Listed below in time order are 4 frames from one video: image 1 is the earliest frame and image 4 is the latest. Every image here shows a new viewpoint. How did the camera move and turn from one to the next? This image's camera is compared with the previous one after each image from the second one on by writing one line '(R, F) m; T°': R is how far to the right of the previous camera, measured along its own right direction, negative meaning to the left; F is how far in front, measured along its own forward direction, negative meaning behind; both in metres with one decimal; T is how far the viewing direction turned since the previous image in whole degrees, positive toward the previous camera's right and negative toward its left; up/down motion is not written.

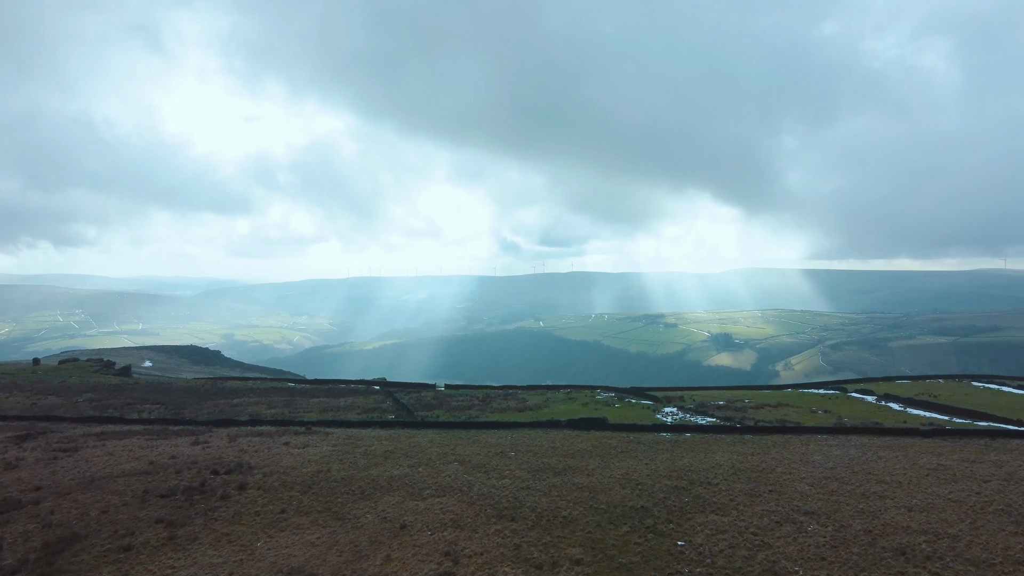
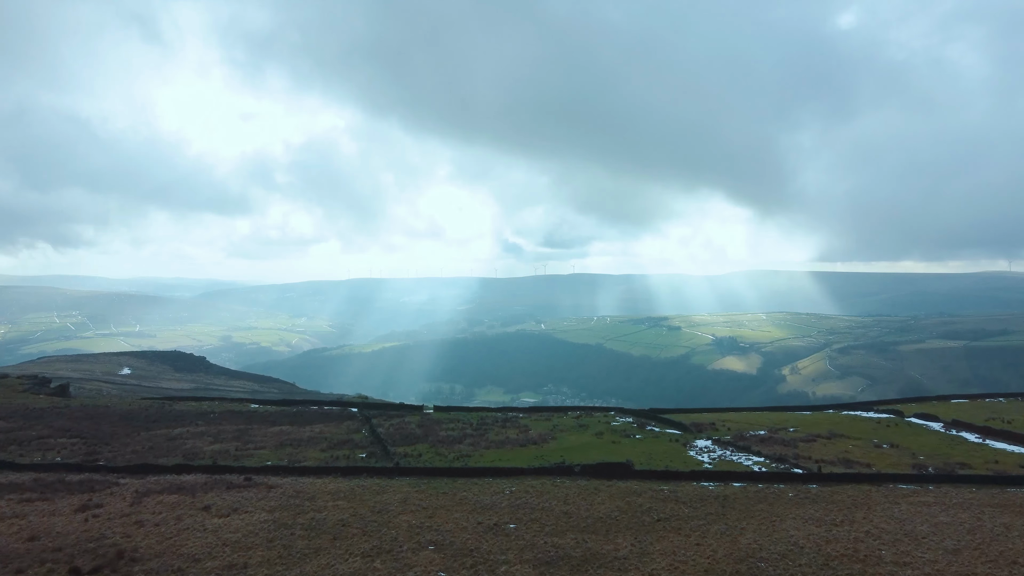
(+0.1, +8.6) m; 0°
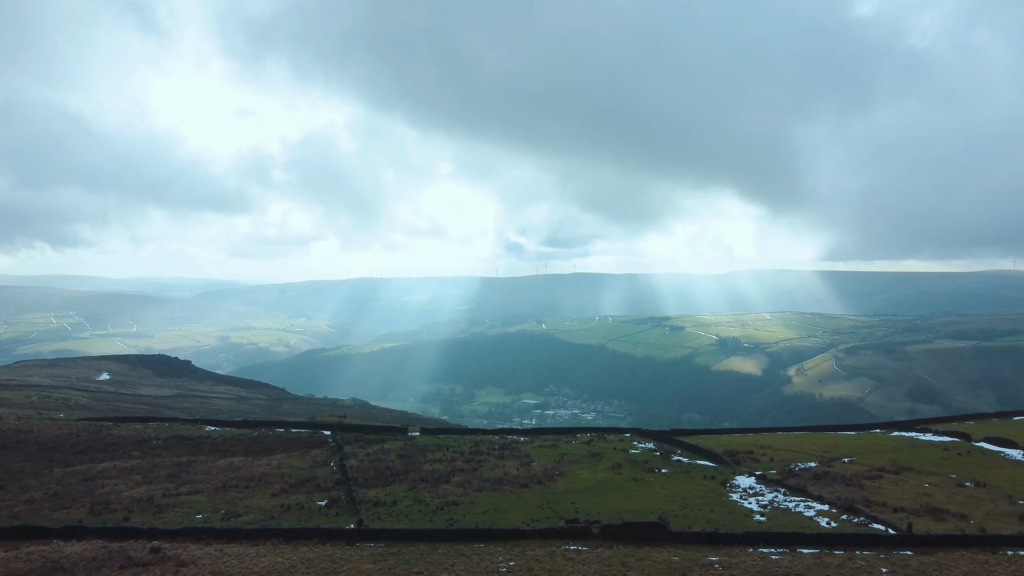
(+0.1, +7.6) m; 0°
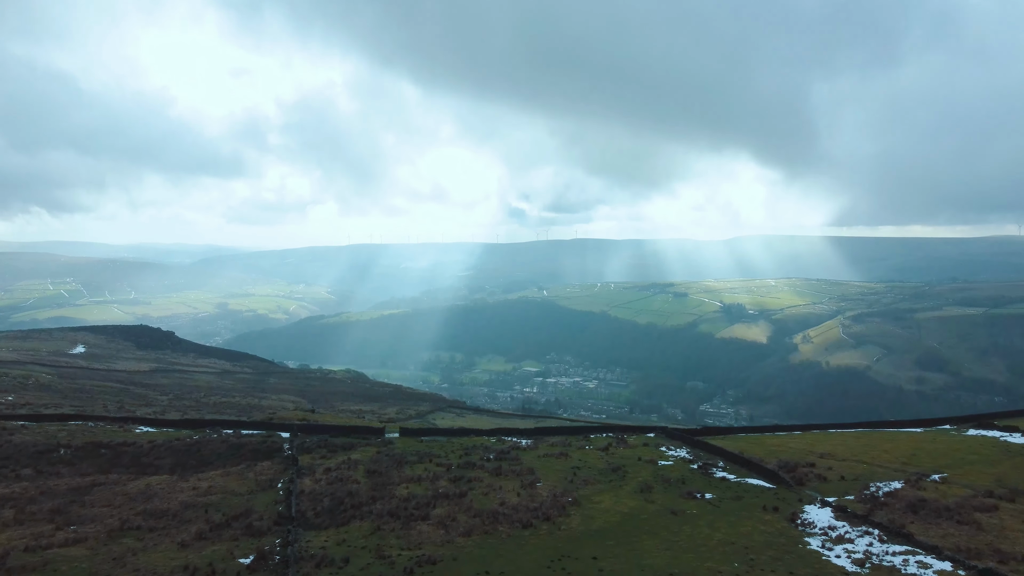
(+0.1, +8.9) m; 0°
